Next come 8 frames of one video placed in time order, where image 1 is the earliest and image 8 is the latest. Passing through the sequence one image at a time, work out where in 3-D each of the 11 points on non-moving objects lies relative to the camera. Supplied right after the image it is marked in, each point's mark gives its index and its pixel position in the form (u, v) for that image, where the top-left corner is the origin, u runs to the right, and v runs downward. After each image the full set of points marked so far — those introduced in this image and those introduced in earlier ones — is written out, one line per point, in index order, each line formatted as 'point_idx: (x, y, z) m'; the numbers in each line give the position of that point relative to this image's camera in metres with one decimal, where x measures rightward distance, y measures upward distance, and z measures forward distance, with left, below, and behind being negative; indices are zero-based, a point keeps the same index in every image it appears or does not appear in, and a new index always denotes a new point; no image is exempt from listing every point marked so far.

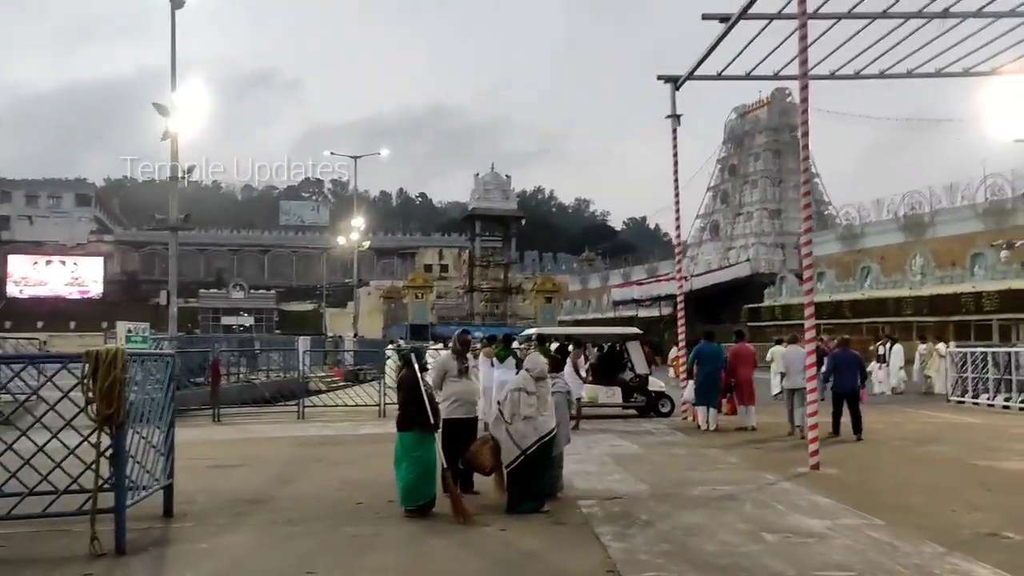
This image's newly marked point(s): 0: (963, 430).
0: (+6.7, -2.1, +14.0) m
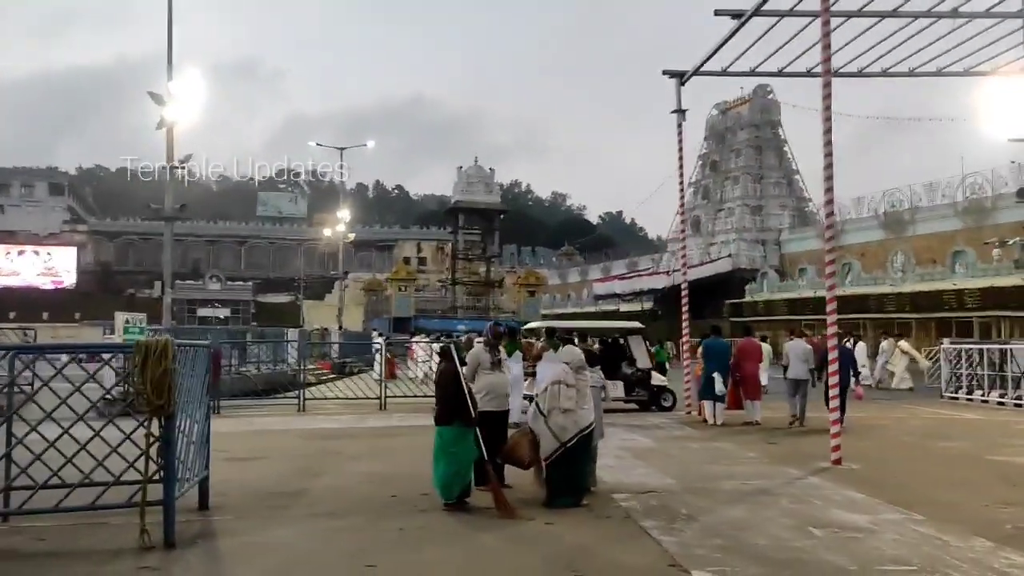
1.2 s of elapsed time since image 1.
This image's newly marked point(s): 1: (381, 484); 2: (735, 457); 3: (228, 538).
0: (+6.8, -2.1, +14.2) m
1: (-1.2, -1.8, +8.8) m
2: (+2.6, -1.9, +10.7) m
3: (-1.9, -1.7, +6.5) m
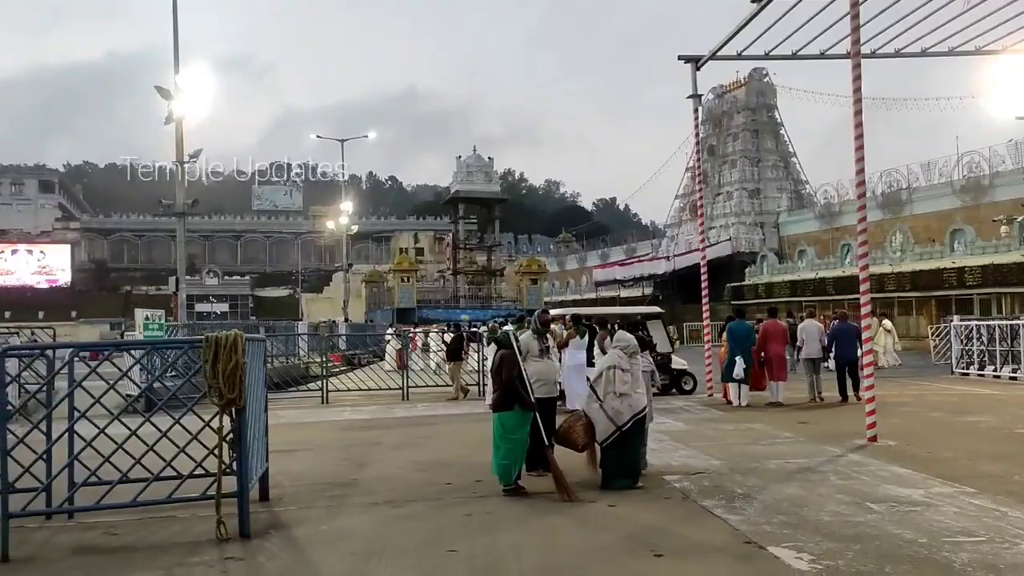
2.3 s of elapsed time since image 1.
0: (+7.2, -1.7, +14.4) m
1: (-0.7, -1.7, +8.9) m
2: (+3.0, -1.7, +10.9) m
3: (-1.5, -1.7, +6.6) m
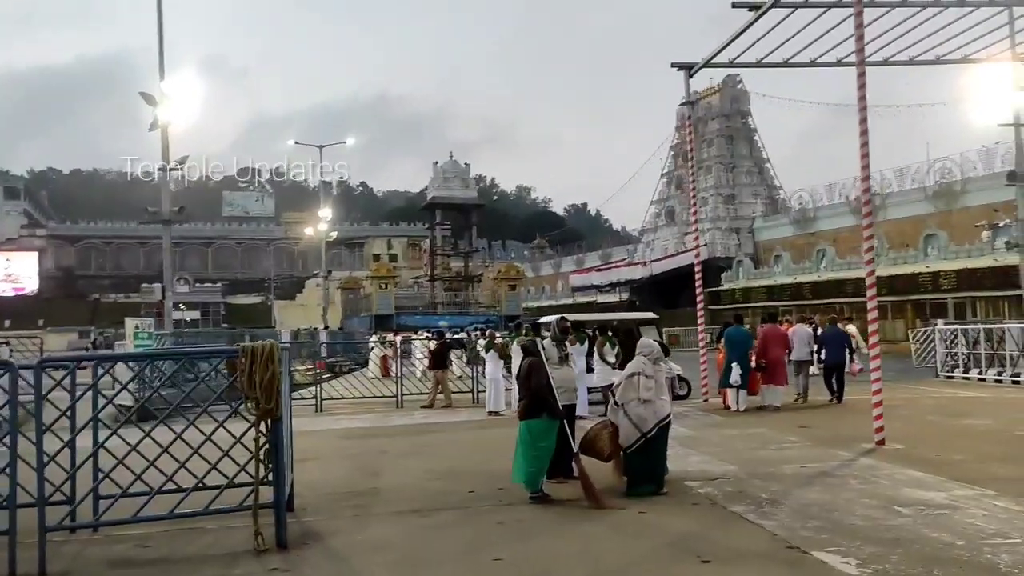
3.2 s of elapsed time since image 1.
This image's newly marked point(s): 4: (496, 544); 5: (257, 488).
0: (+7.2, -1.8, +14.6) m
1: (-0.6, -1.8, +8.9) m
2: (+3.1, -1.8, +11.0) m
3: (-1.2, -1.7, +6.5) m
4: (-0.1, -1.7, +6.2) m
5: (-1.7, -1.3, +6.2) m
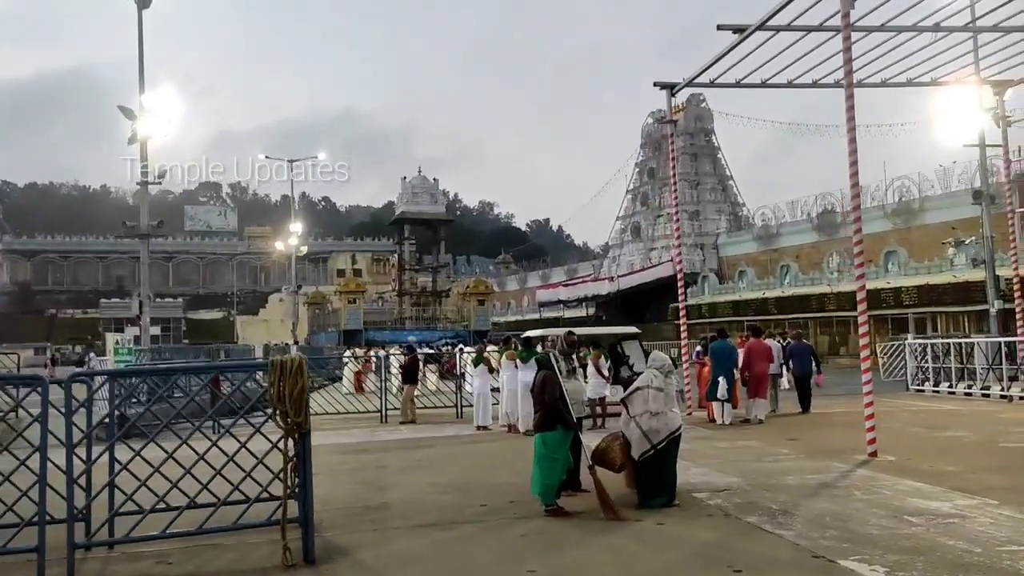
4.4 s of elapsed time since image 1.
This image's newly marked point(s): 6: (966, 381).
0: (+7.0, -2.0, +15.0) m
1: (-0.5, -1.9, +8.9) m
2: (+3.1, -2.0, +11.2) m
3: (-1.0, -1.8, +6.6) m
4: (+0.1, -1.8, +6.2) m
5: (-1.5, -1.4, +6.2) m
6: (+9.6, -2.0, +19.9) m
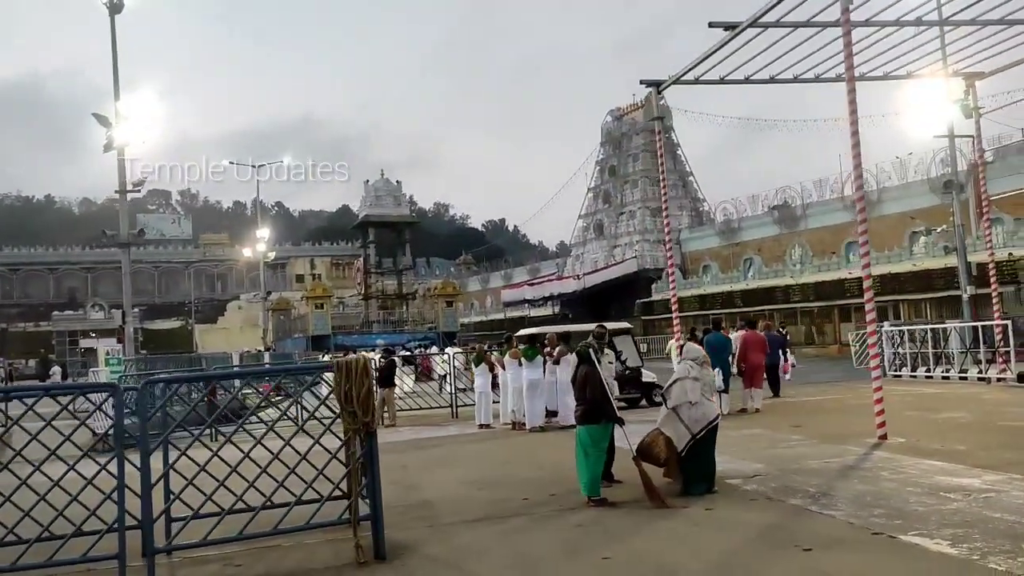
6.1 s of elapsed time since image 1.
0: (+7.0, -1.8, +15.4) m
1: (-0.2, -1.9, +9.0) m
2: (+3.3, -1.8, +11.4) m
3: (-0.6, -1.8, +6.6) m
4: (+0.6, -1.7, +6.4) m
5: (-1.0, -1.4, +6.3) m
6: (+9.3, -1.7, +20.5) m
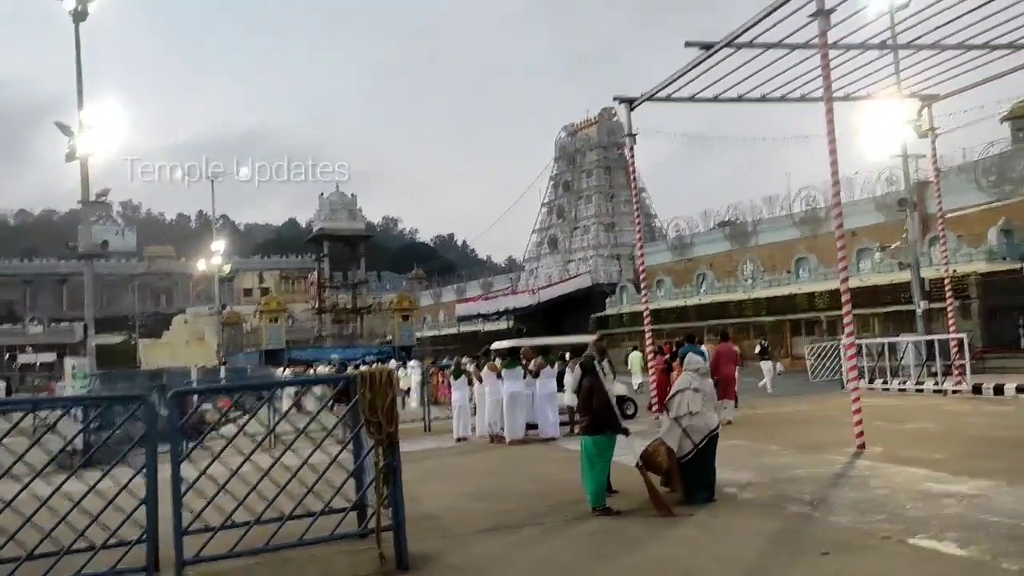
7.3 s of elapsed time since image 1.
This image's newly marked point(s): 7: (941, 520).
0: (+6.6, -2.0, +15.9) m
1: (-0.2, -2.0, +9.1) m
2: (+3.1, -2.0, +11.7) m
3: (-0.5, -1.9, +6.7) m
4: (+0.7, -1.8, +6.5) m
5: (-0.9, -1.5, +6.3) m
6: (+8.7, -2.0, +21.1) m
7: (+3.1, -1.7, +6.9) m
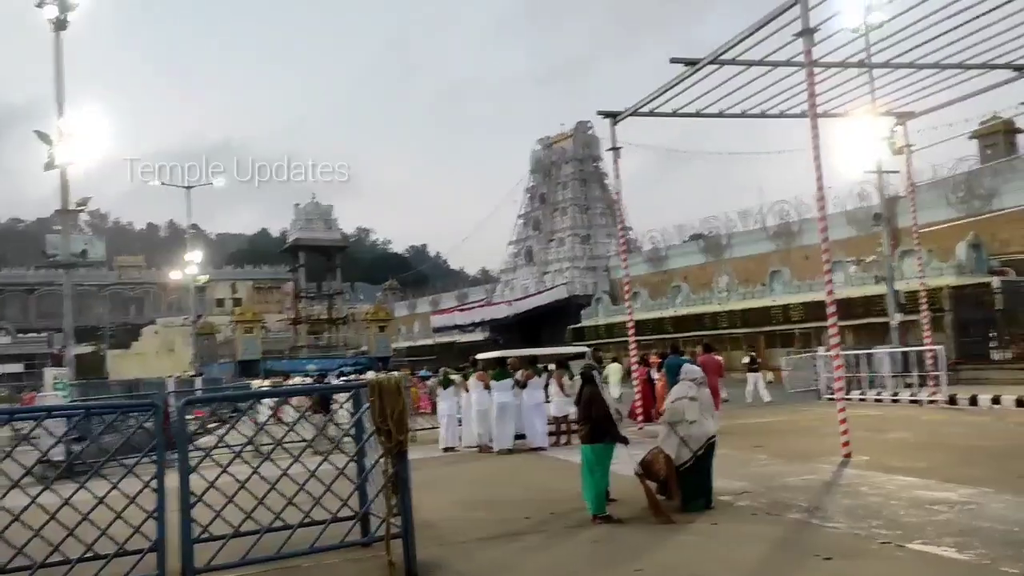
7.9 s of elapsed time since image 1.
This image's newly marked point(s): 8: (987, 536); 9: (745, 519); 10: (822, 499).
0: (+6.4, -2.3, +16.2) m
1: (-0.2, -2.1, +9.2) m
2: (+3.0, -2.2, +11.9) m
3: (-0.4, -2.0, +6.8) m
4: (+0.8, -1.9, +6.6) m
5: (-0.8, -1.6, +6.4) m
6: (+8.3, -2.3, +21.5) m
7: (+3.2, -1.8, +7.1) m
8: (+3.3, -1.7, +6.6) m
9: (+1.9, -1.9, +7.8) m
10: (+2.8, -1.9, +8.6) m
